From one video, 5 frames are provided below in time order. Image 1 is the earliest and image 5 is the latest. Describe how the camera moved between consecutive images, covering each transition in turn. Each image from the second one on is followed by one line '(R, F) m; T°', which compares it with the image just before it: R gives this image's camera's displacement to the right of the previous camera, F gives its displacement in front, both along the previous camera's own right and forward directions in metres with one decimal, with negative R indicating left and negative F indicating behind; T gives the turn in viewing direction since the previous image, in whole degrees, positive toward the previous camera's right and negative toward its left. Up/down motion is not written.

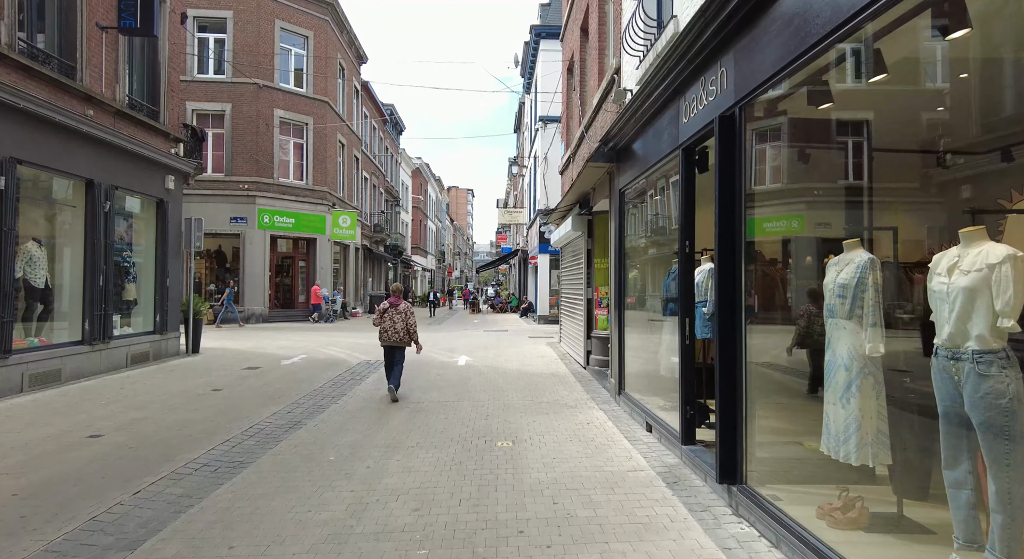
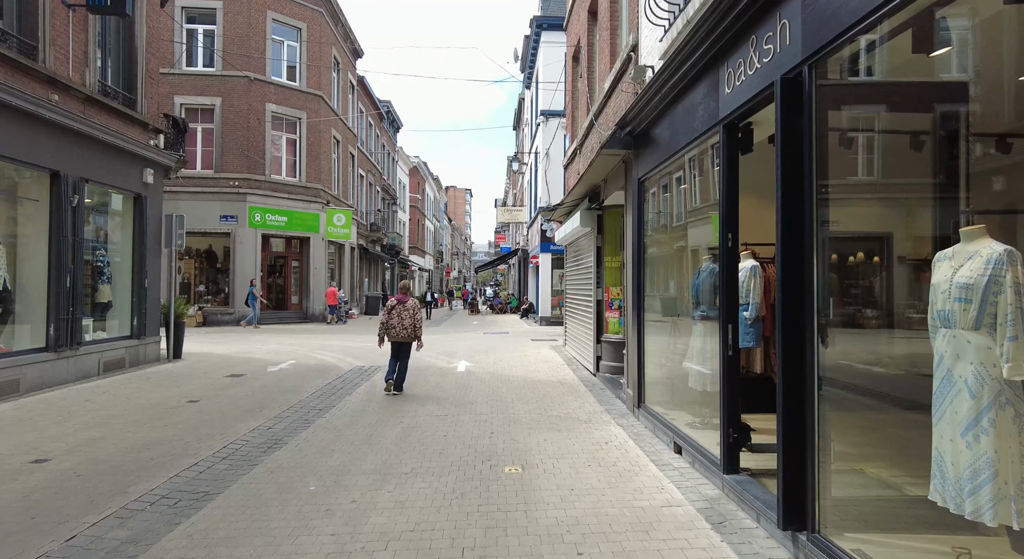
(-0.1, +0.7) m; 0°
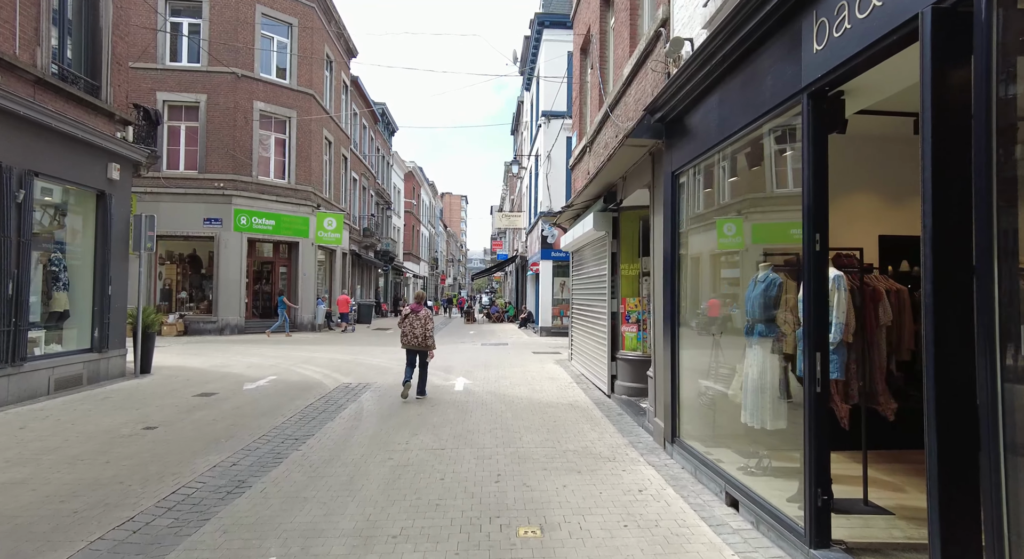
(-0.2, +0.9) m; +1°
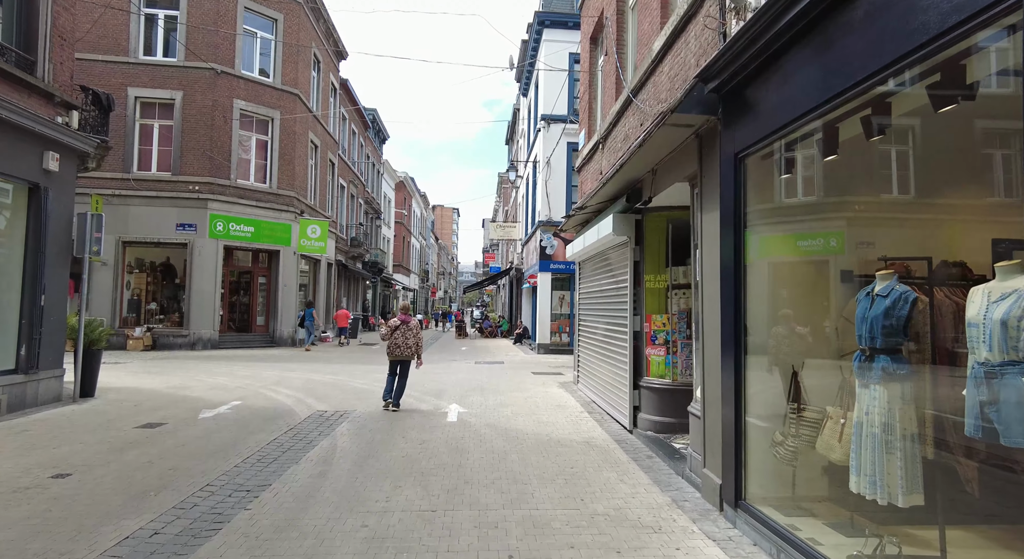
(-0.2, +1.2) m; +1°
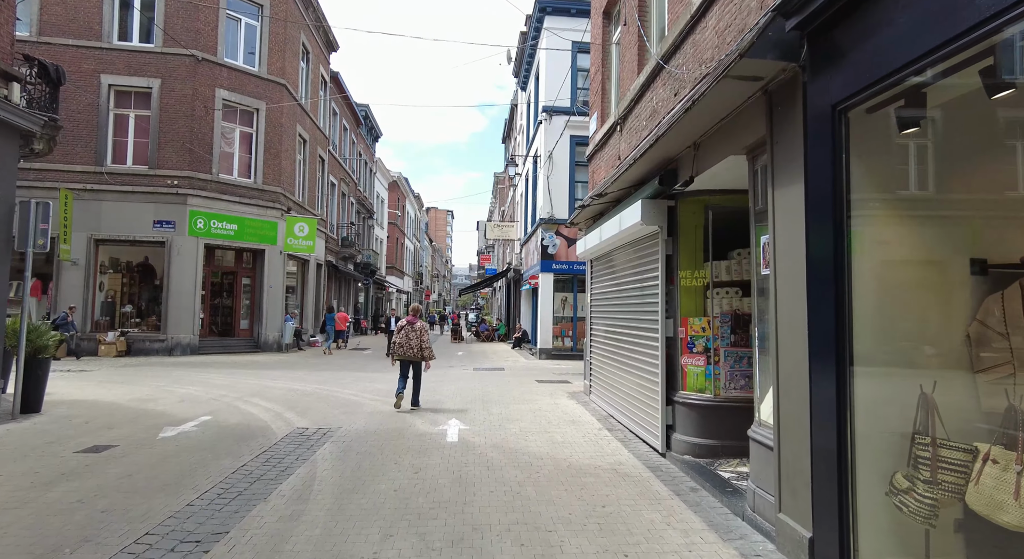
(-0.2, +1.0) m; +1°
